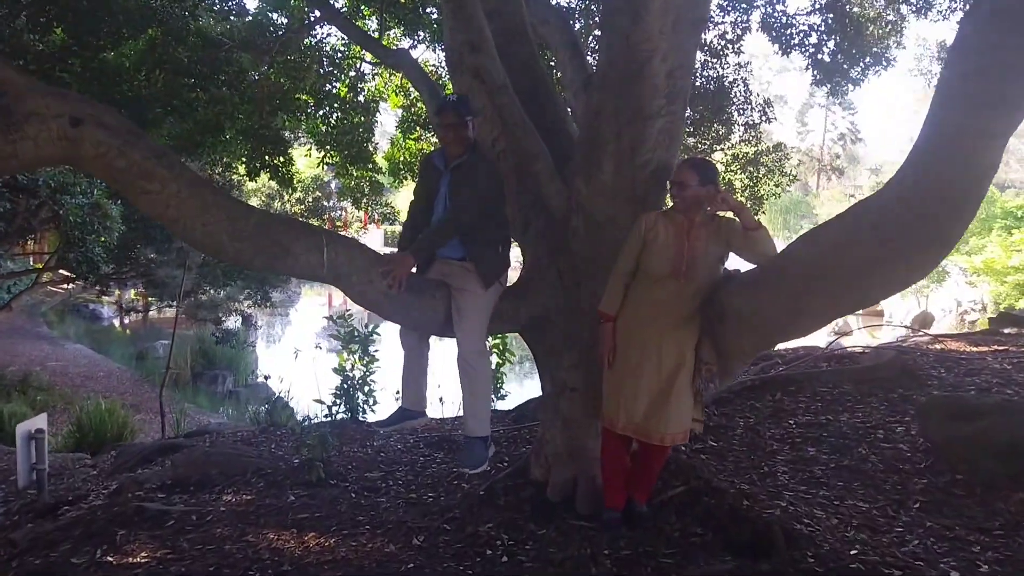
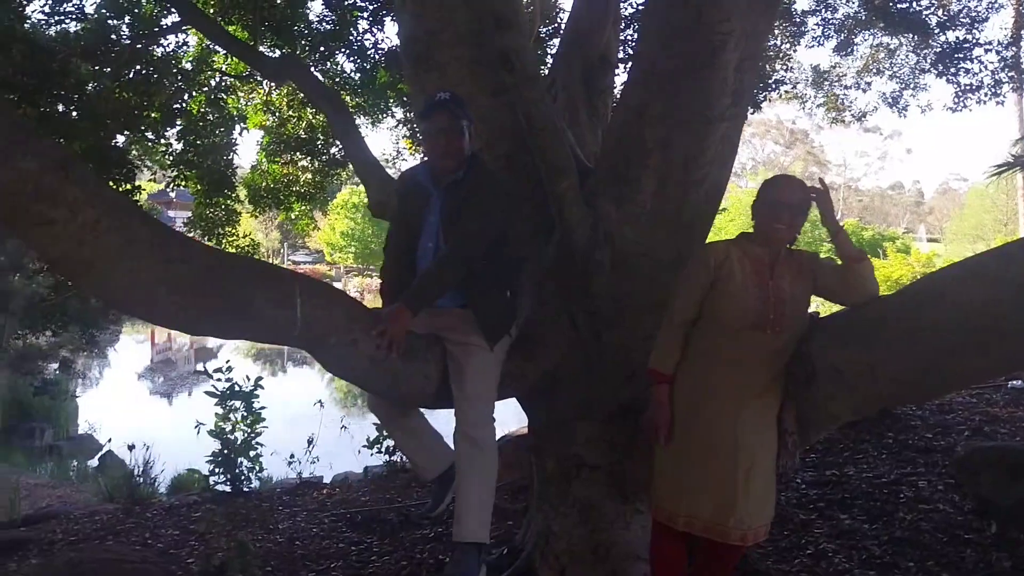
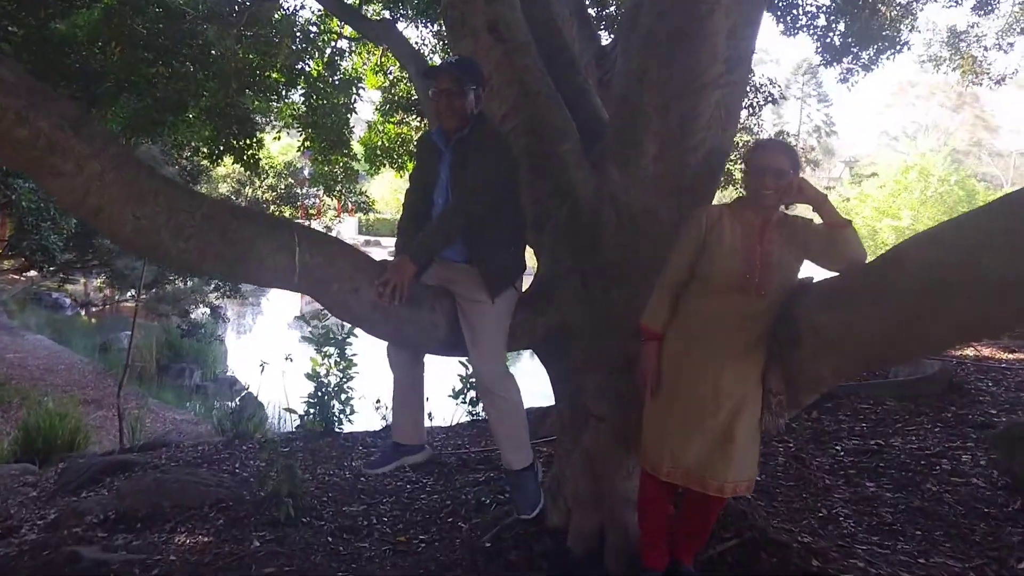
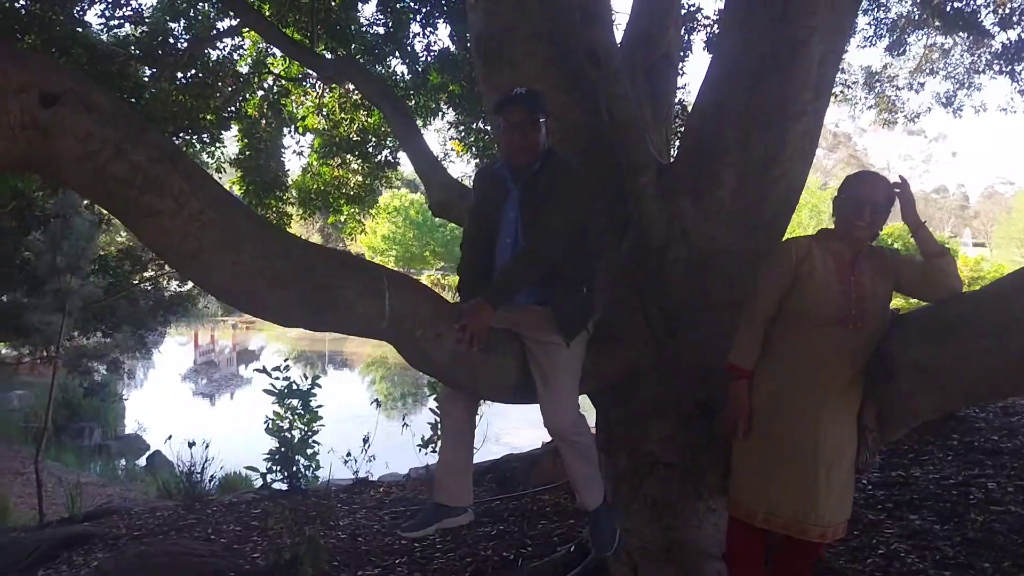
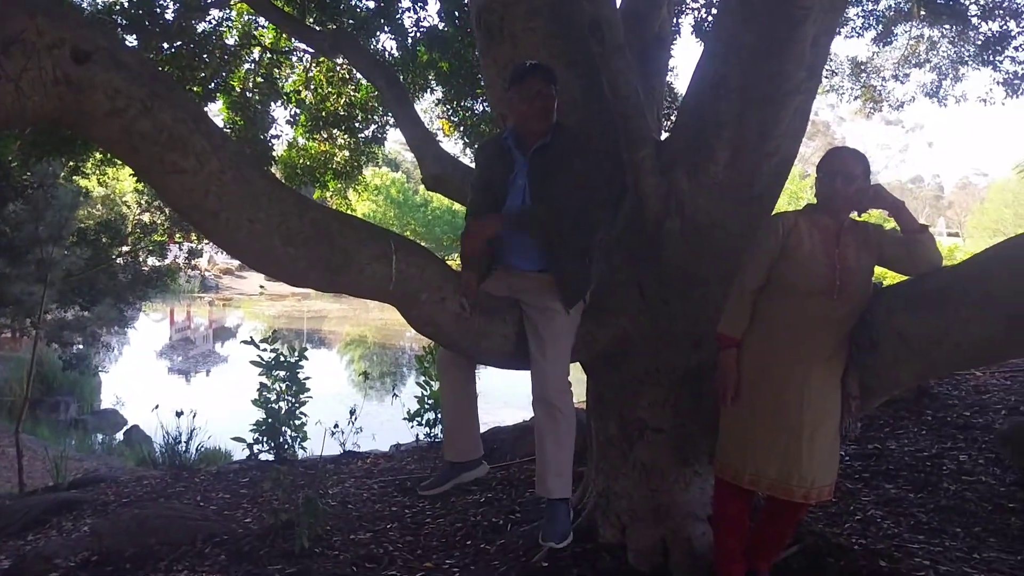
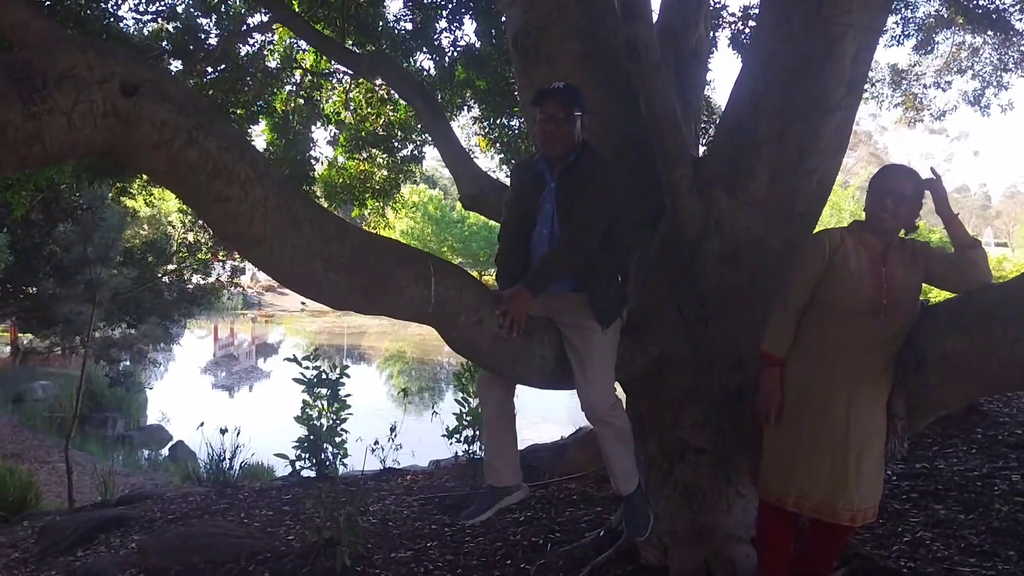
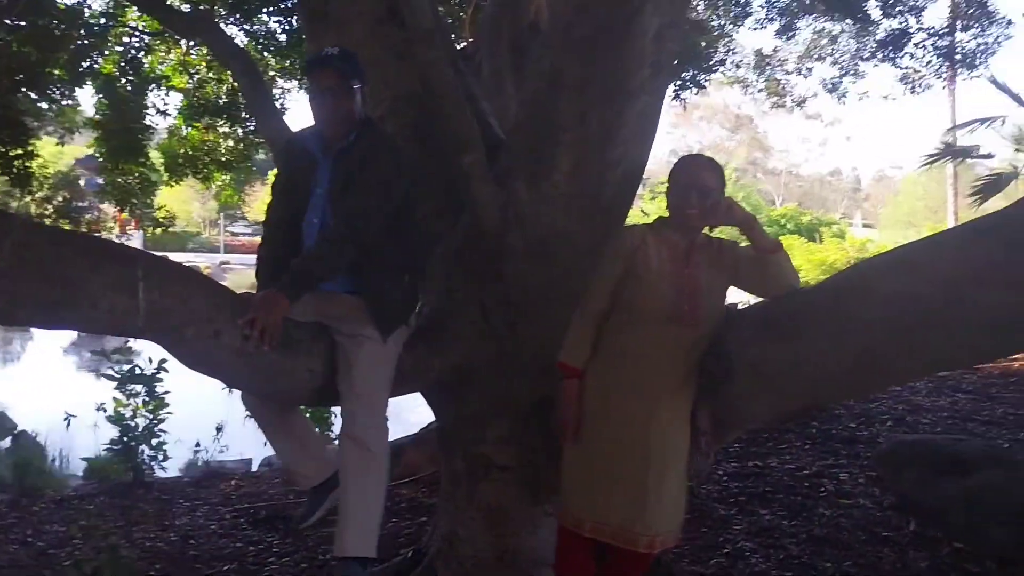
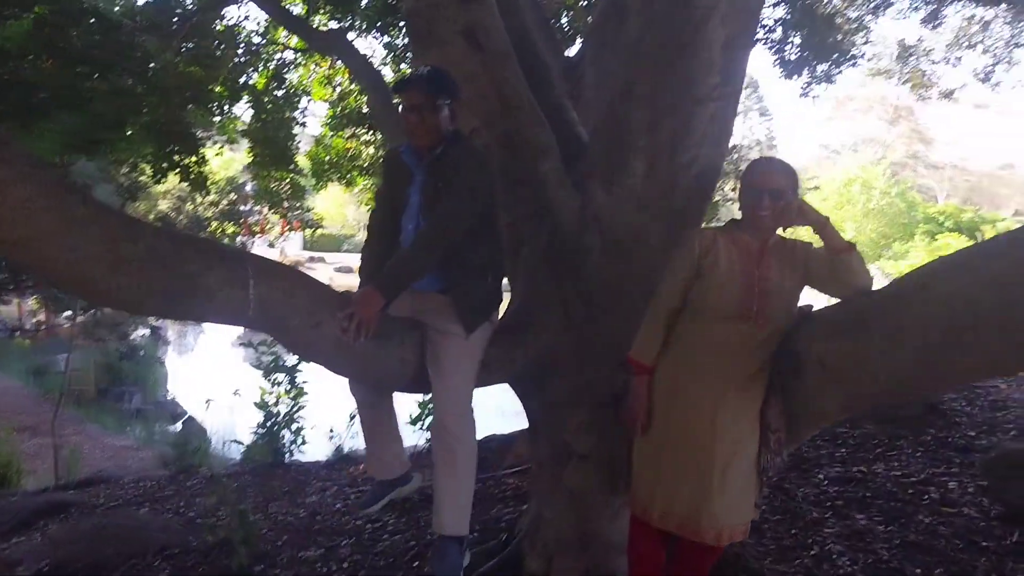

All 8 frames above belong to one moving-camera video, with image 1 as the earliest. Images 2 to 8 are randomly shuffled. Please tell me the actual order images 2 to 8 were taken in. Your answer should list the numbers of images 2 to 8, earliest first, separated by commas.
3, 8, 7, 2, 4, 6, 5
